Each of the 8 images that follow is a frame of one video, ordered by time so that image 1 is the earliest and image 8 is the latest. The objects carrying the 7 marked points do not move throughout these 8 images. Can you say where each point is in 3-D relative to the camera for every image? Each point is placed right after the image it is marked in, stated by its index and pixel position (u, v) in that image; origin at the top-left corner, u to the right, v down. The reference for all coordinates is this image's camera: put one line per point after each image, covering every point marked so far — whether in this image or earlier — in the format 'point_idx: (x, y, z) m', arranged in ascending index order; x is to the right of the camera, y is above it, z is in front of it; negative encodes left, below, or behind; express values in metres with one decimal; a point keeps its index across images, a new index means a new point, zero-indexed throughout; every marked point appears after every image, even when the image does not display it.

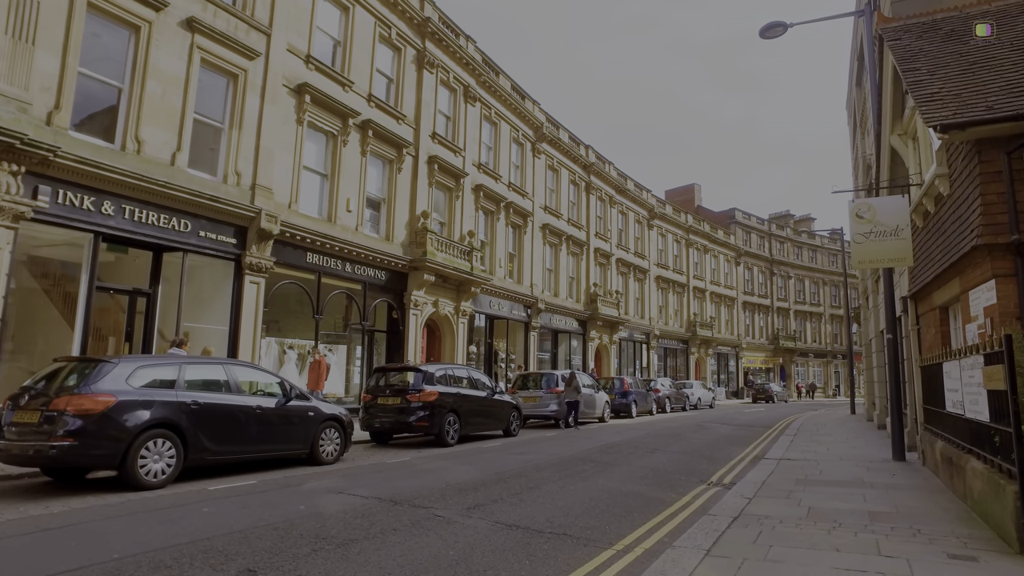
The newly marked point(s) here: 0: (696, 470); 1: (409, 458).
0: (+3.8, -3.8, +9.7) m
1: (-2.3, -3.6, +10.1) m
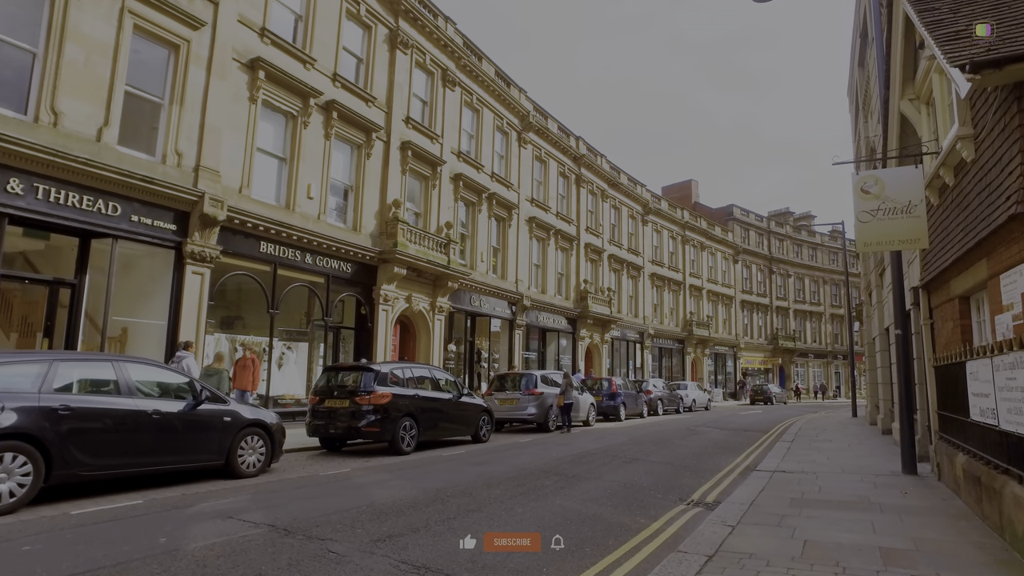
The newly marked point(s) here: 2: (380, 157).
0: (+2.9, -3.5, +8.4) m
1: (-3.1, -3.4, +8.8) m
2: (-5.1, +5.0, +17.9) m
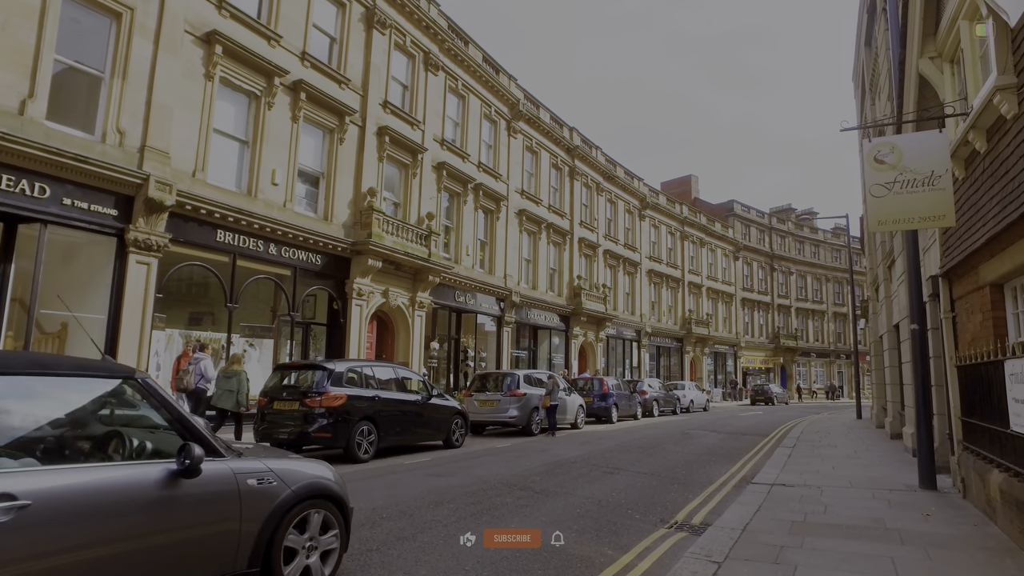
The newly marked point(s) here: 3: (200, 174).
0: (+2.3, -3.3, +7.3) m
1: (-3.8, -3.2, +7.8) m
2: (-5.7, +5.3, +16.9) m
3: (-8.4, +3.1, +12.6) m
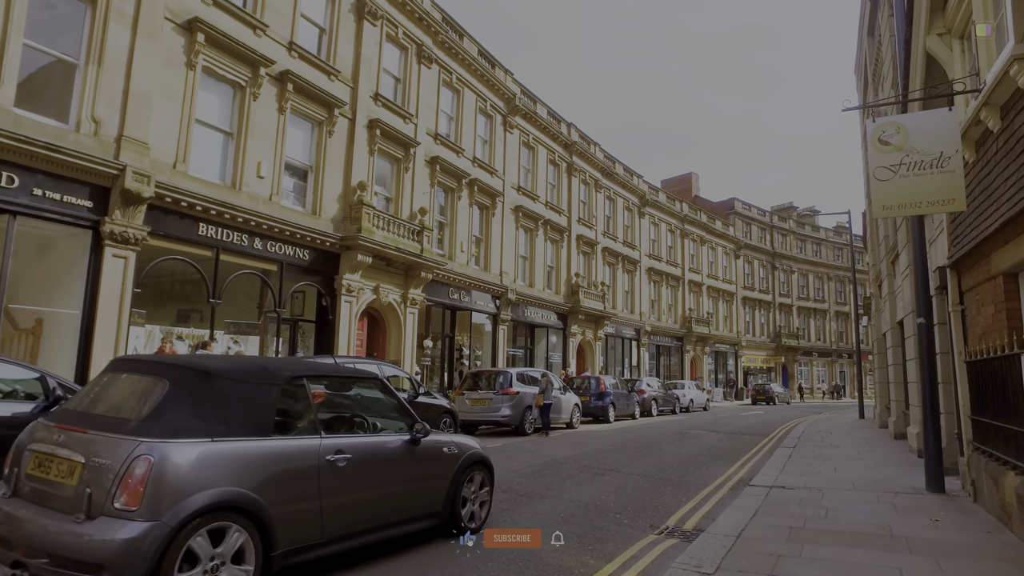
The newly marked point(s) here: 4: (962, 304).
0: (+2.0, -3.2, +6.9) m
1: (-4.0, -3.1, +7.4) m
2: (-5.9, +5.4, +16.5) m
3: (-8.6, +3.2, +12.2) m
4: (+7.1, -0.3, +7.4) m
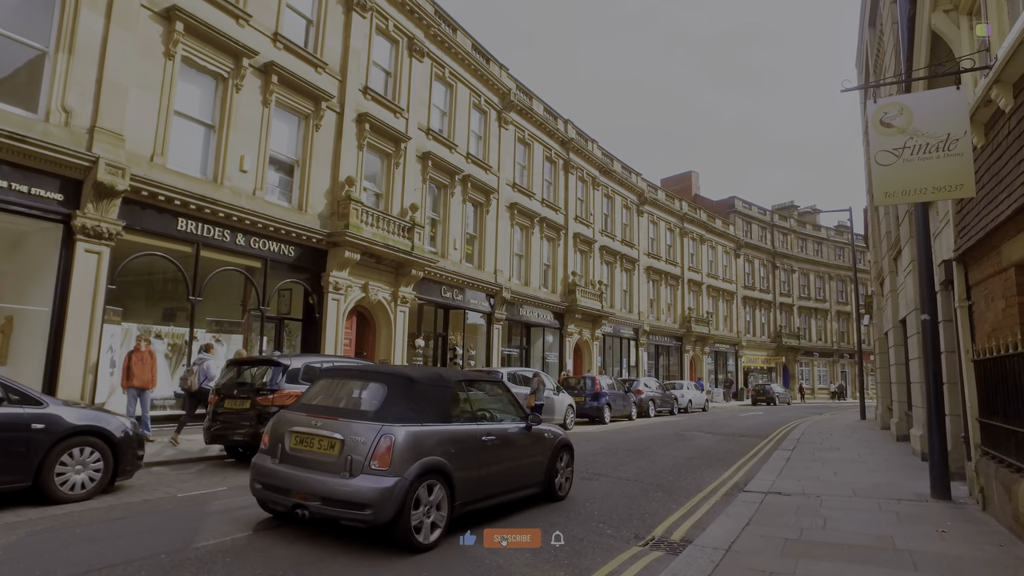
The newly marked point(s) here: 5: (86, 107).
0: (+1.7, -3.1, +6.5) m
1: (-4.3, -3.0, +7.0) m
2: (-6.2, +5.5, +16.1) m
3: (-8.9, +3.3, +11.8) m
4: (+6.8, -0.2, +7.0) m
5: (-9.7, +4.1, +10.6) m
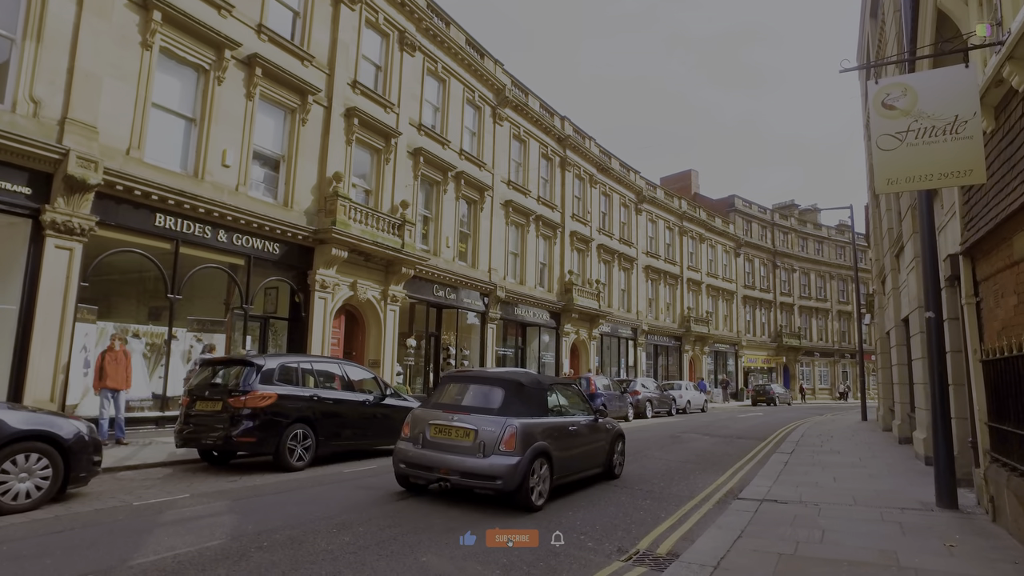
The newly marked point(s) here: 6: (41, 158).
0: (+1.4, -3.1, +6.1) m
1: (-4.6, -2.9, +6.6) m
2: (-6.5, +5.5, +15.7) m
3: (-9.2, +3.3, +11.4) m
4: (+6.5, -0.1, +6.6) m
5: (-10.0, +4.2, +10.2) m
6: (-9.9, +2.7, +9.8) m
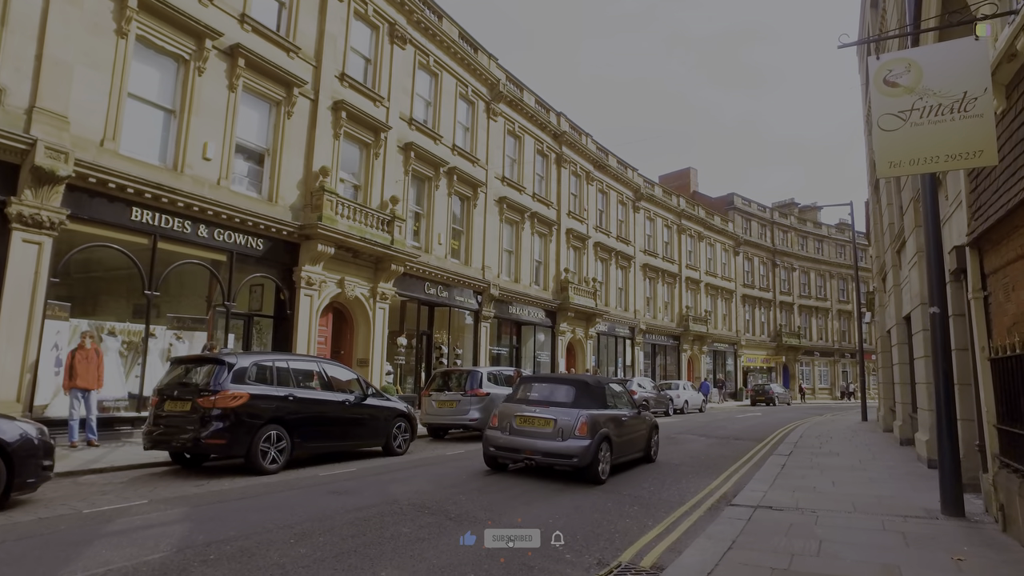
0: (+1.1, -3.0, +5.7) m
1: (-4.9, -2.8, +6.2) m
2: (-6.8, +5.6, +15.3) m
3: (-9.5, +3.4, +11.0) m
4: (+6.3, 0.0, +6.2) m
5: (-10.3, +4.3, +9.8) m
6: (-10.2, +2.8, +9.4) m
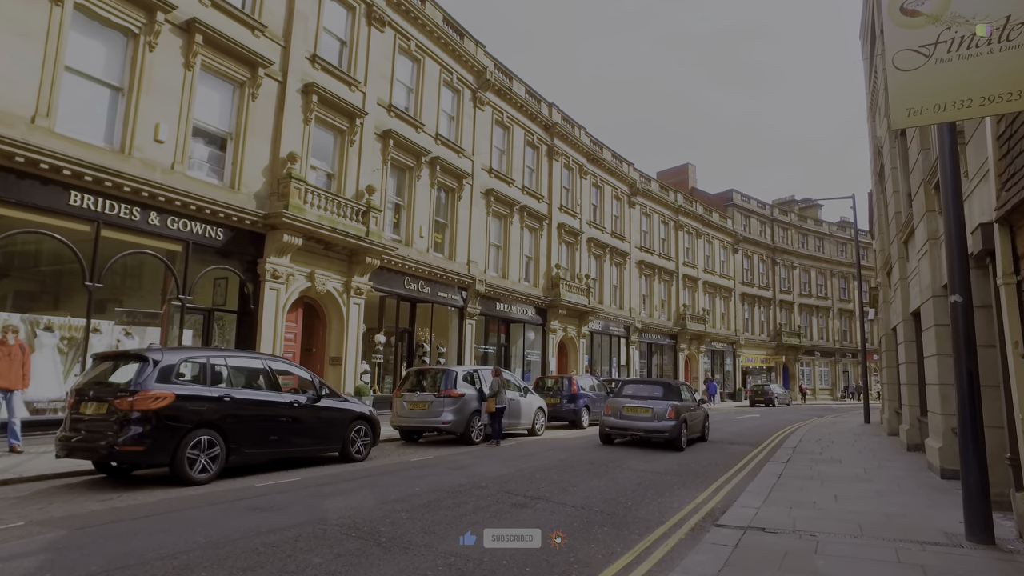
0: (+0.5, -2.8, +4.8) m
1: (-5.5, -2.6, +5.3) m
2: (-7.4, +5.8, +14.4) m
3: (-10.1, +3.6, +10.1) m
4: (+5.6, +0.2, +5.2) m
5: (-10.9, +4.5, +8.9) m
6: (-10.8, +3.0, +8.5) m
